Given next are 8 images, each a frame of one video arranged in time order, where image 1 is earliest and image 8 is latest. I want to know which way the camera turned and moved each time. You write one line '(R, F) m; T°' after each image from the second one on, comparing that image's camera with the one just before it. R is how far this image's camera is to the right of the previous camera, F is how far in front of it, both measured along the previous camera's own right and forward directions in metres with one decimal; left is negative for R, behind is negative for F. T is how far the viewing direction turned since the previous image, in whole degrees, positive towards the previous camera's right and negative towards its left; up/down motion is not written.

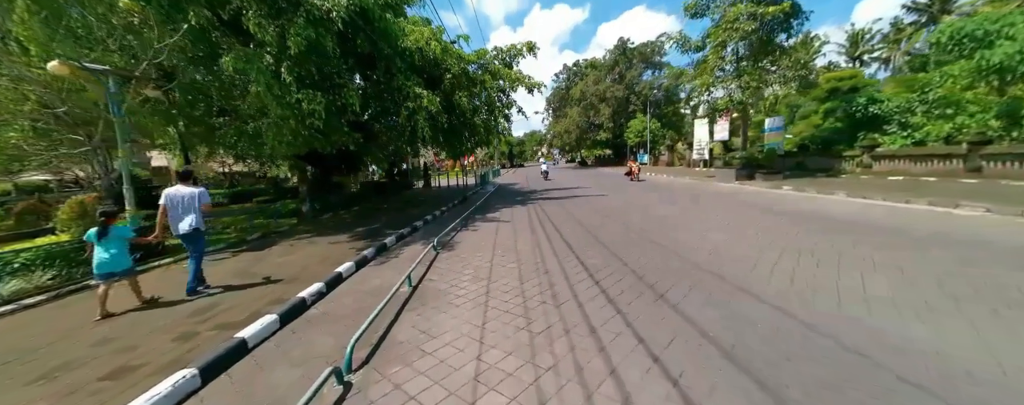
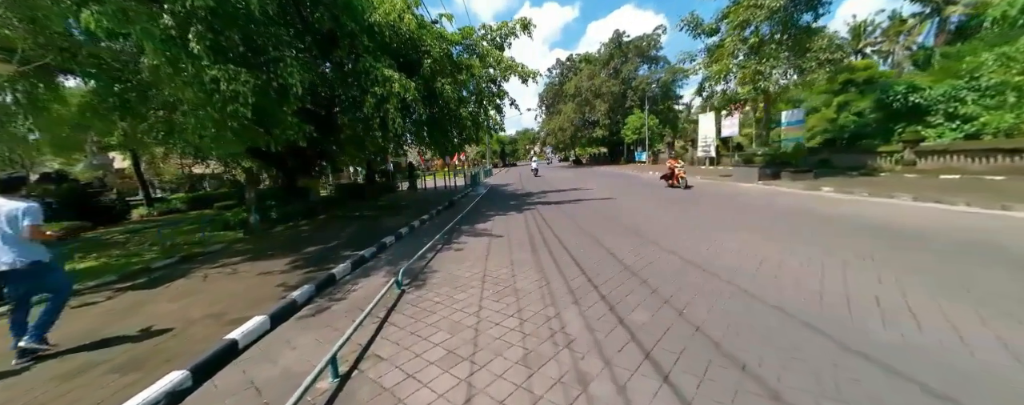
(0.0, +1.6) m; +1°
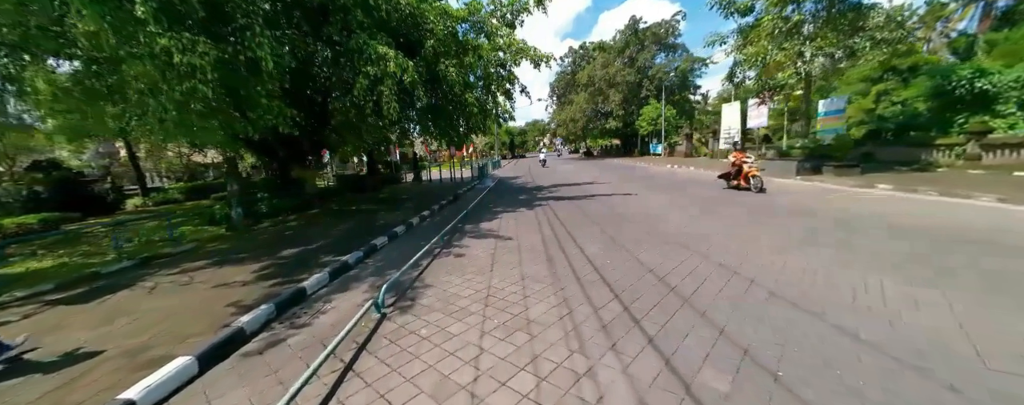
(0.0, +0.9) m; -1°
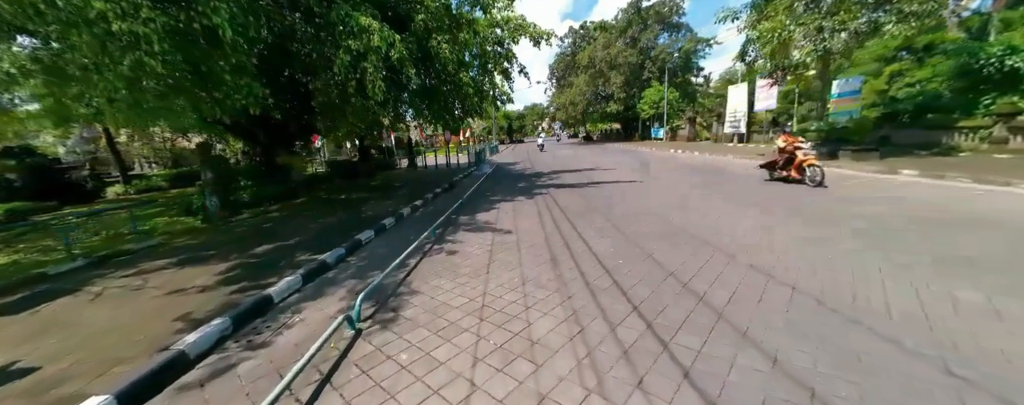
(0.0, +0.5) m; 0°
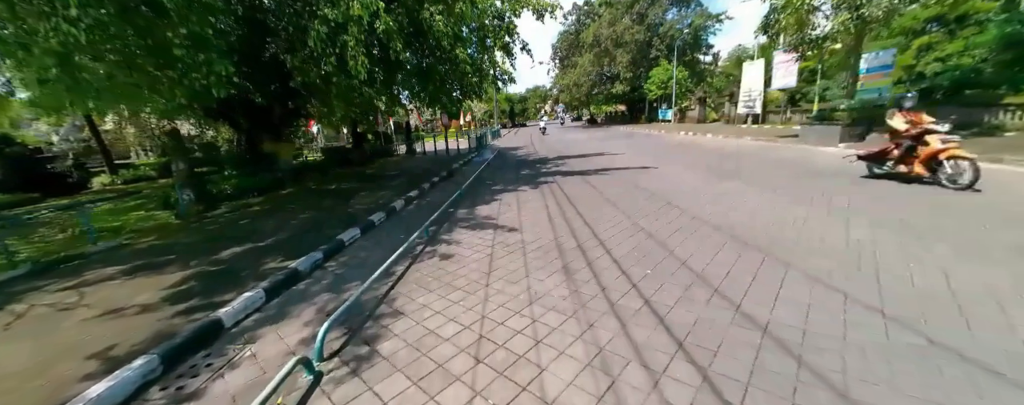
(0.0, +0.6) m; 0°
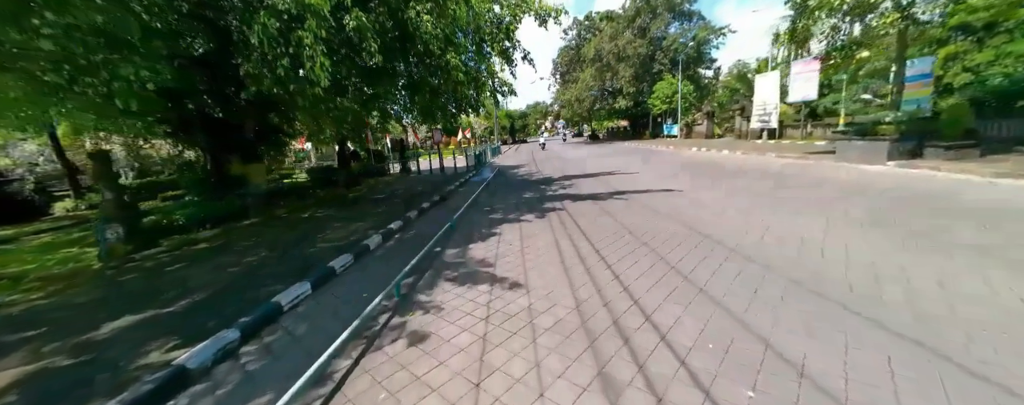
(0.0, +1.1) m; 0°
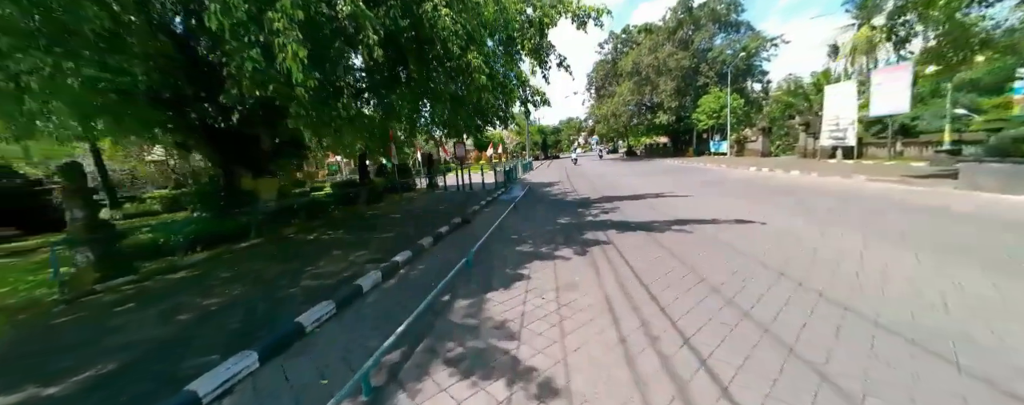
(0.0, +1.1) m; -5°
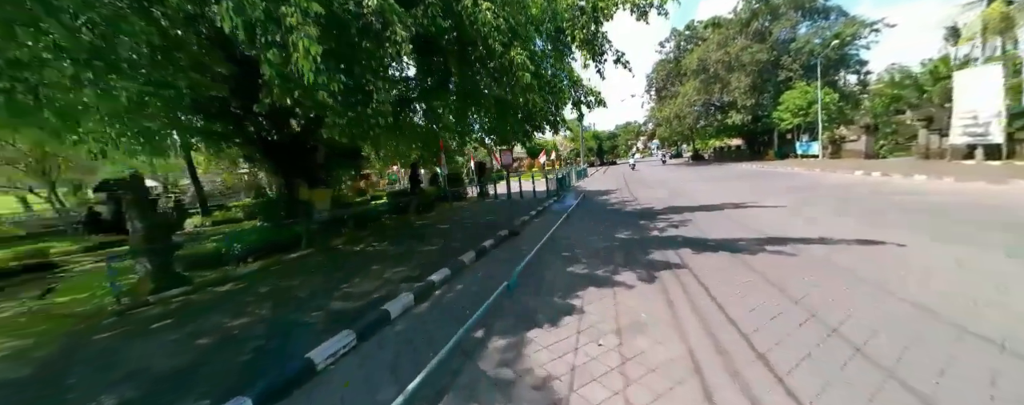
(0.0, +0.6) m; -9°
